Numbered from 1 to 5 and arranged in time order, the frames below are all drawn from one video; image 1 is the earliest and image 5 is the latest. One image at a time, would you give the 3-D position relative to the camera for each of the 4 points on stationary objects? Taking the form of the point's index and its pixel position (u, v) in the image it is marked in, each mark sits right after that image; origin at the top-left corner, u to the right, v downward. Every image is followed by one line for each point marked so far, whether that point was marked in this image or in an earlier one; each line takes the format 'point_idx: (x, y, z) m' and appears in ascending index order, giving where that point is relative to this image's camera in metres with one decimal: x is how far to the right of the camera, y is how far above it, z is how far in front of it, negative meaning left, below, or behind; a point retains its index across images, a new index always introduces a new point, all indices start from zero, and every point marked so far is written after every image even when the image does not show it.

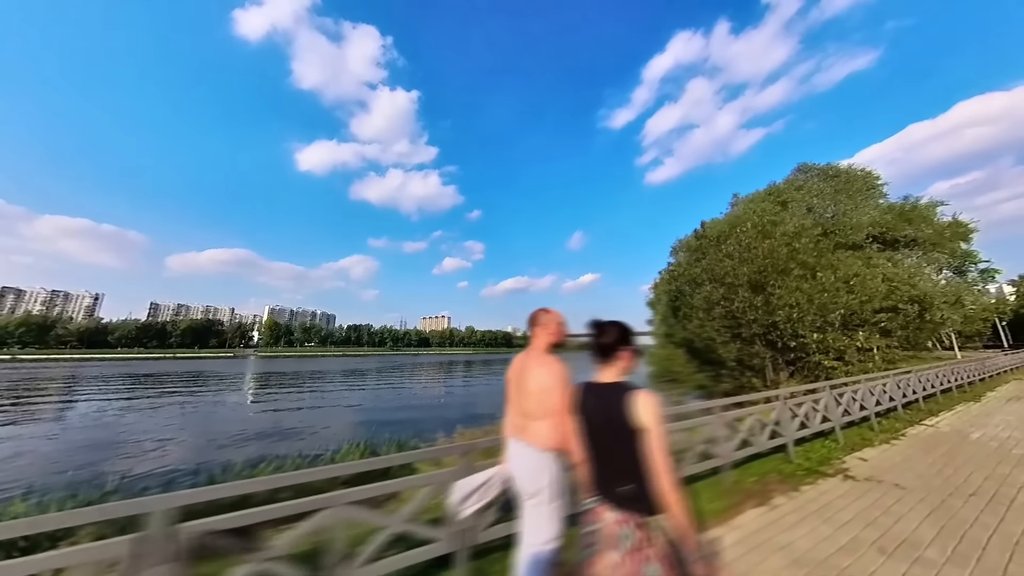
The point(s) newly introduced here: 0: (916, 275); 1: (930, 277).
0: (+10.6, +0.5, +11.3) m
1: (+11.6, +0.6, +11.9) m
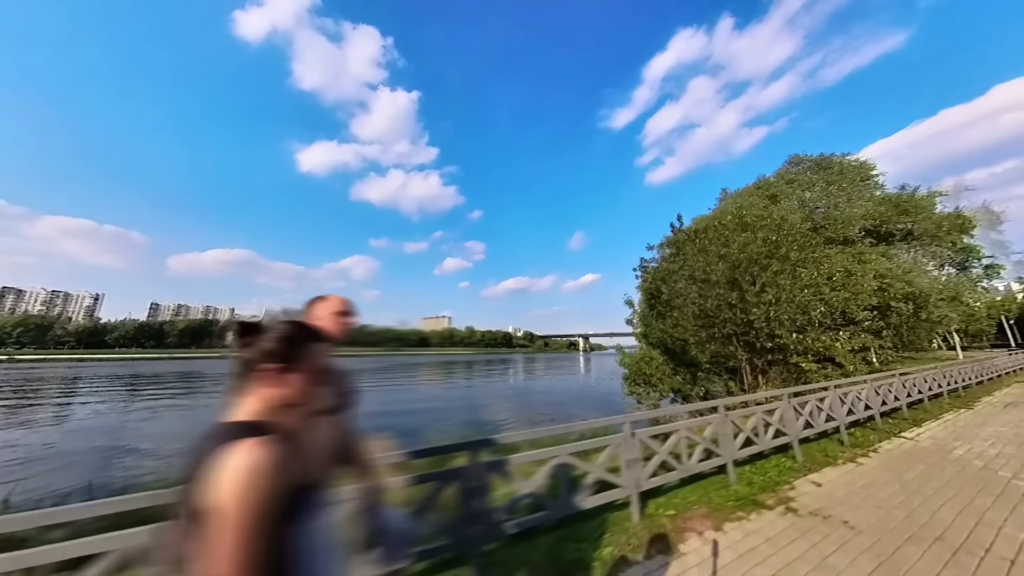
0: (+10.1, +0.5, +10.9) m
1: (+11.2, +0.6, +11.5) m
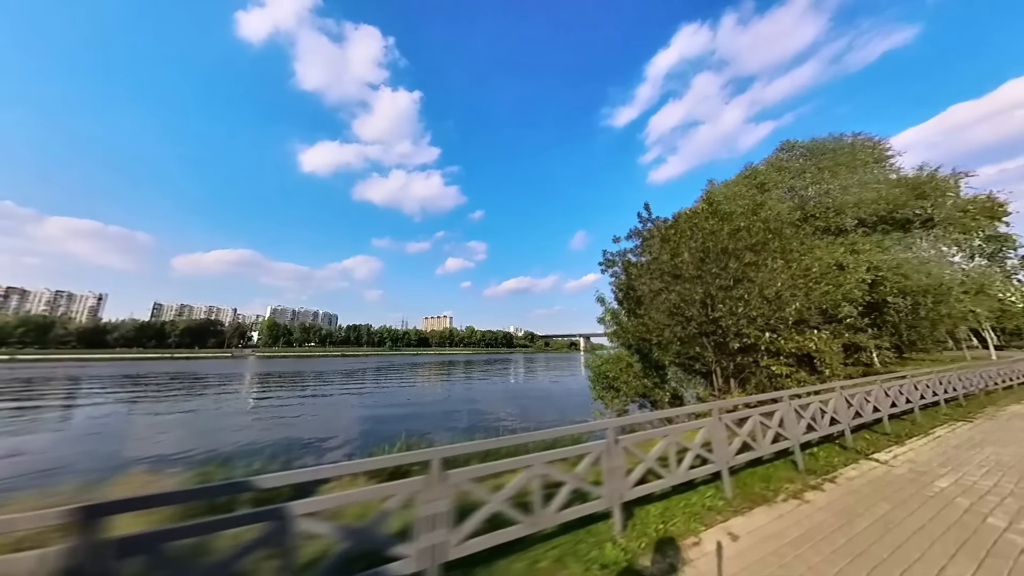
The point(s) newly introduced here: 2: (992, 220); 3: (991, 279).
0: (+9.6, +0.6, +10.3) m
1: (+10.6, +0.7, +11.0) m
2: (+14.9, +2.3, +13.6) m
3: (+13.3, +0.3, +12.2) m
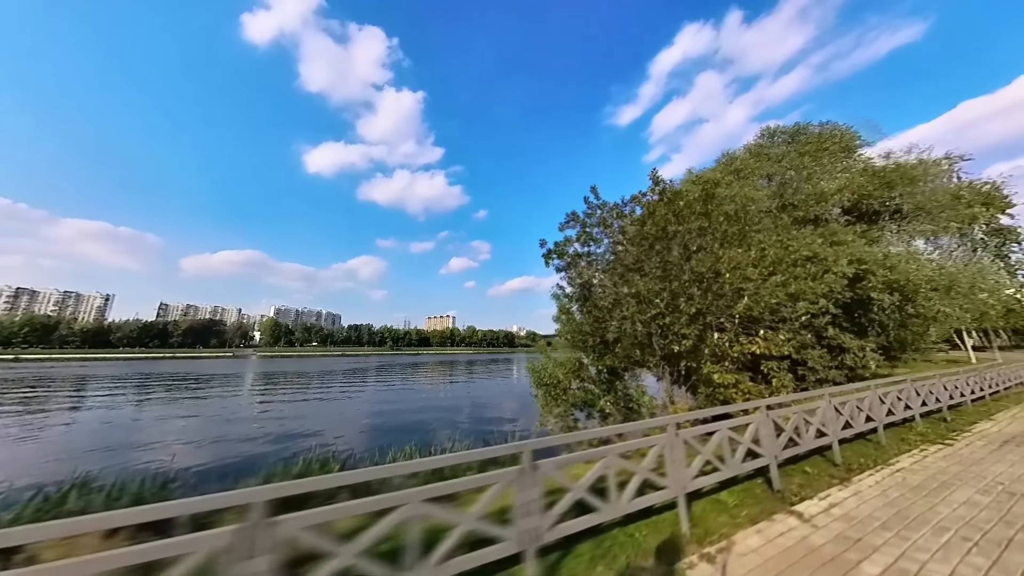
0: (+8.9, +0.7, +9.6) m
1: (+9.9, +0.8, +10.3) m
2: (+14.3, +2.4, +12.9) m
3: (+12.6, +0.4, +11.4) m
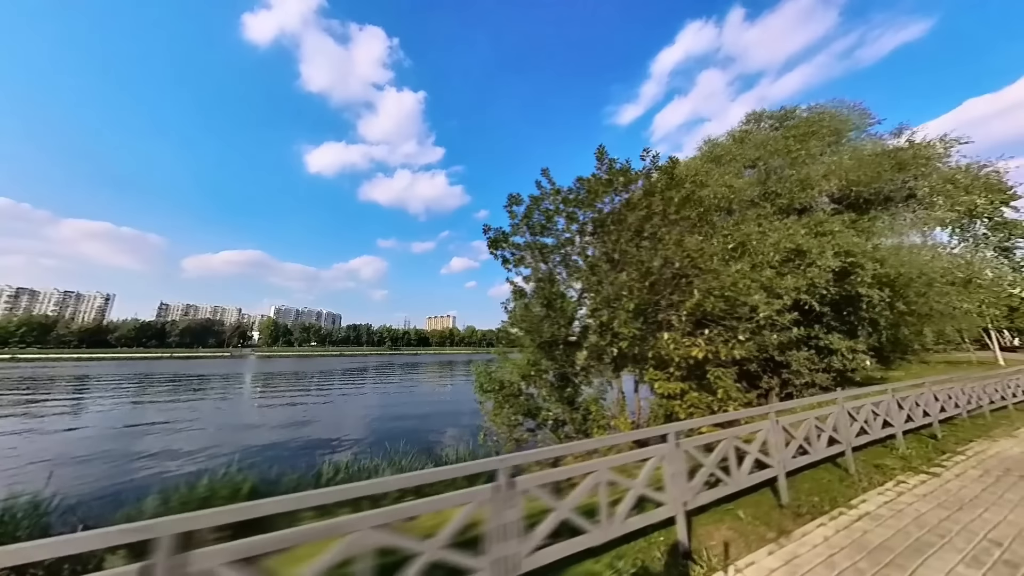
0: (+8.4, +0.7, +9.1) m
1: (+9.4, +0.8, +9.7) m
2: (+13.7, +2.5, +12.3) m
3: (+12.1, +0.4, +10.9) m
